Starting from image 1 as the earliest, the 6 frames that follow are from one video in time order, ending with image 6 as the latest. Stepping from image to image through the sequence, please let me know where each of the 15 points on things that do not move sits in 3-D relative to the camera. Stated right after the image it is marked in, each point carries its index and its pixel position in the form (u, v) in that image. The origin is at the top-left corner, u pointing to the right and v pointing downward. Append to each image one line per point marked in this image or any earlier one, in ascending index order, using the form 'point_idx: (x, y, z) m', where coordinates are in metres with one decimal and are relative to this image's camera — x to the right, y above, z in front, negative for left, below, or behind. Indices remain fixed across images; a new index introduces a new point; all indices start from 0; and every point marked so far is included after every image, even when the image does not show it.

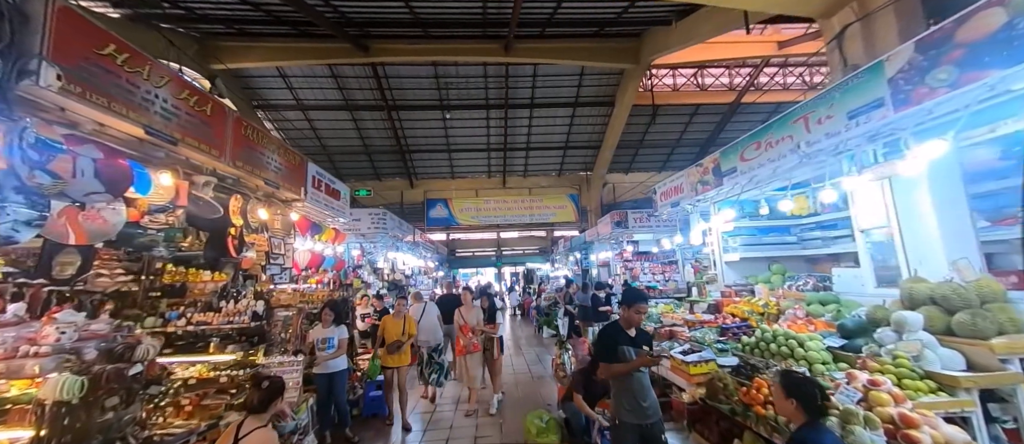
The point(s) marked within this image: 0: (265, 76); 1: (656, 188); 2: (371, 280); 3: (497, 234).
0: (-4.8, +2.8, +6.7) m
1: (+2.3, +0.5, +5.5) m
2: (-3.1, -1.3, +7.3) m
3: (-0.7, -0.5, +16.5) m
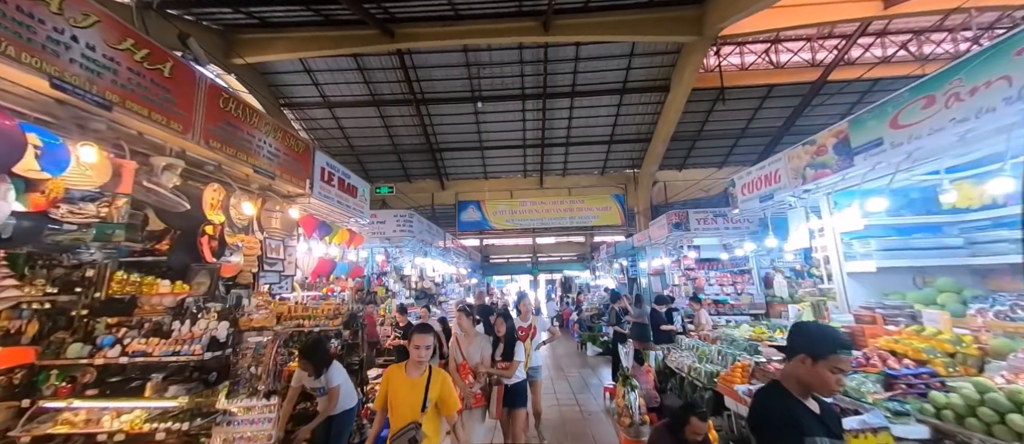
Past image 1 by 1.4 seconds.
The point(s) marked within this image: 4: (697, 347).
0: (-4.1, +2.8, +6.4) m
1: (+2.9, +0.5, +4.4) m
2: (-2.3, -1.3, +6.7) m
3: (+0.9, -0.8, +15.6) m
4: (+2.1, -1.5, +4.0) m
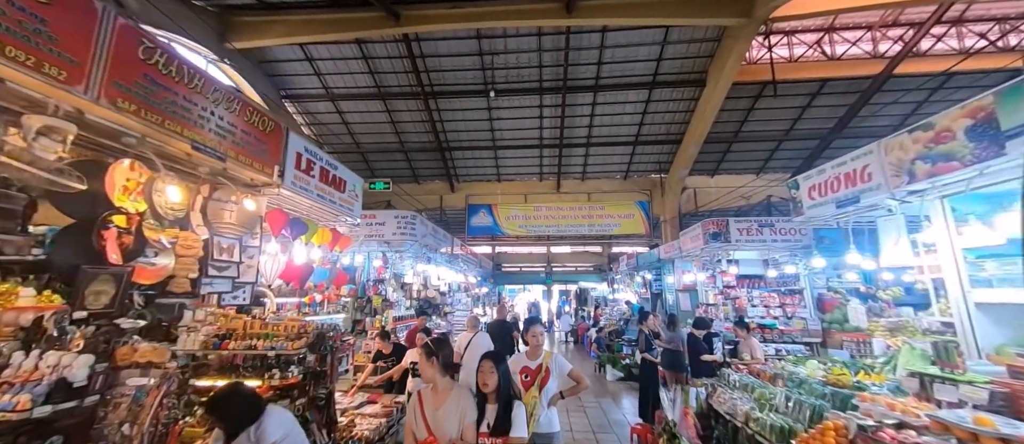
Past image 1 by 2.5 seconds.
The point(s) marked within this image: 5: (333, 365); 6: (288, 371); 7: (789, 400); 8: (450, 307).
0: (-3.8, +2.8, +5.9) m
1: (+3.0, +0.4, +3.6) m
2: (-2.1, -1.4, +6.1) m
3: (+1.5, -1.1, +14.8) m
4: (+2.2, -1.5, +3.2) m
5: (-1.4, -1.1, +2.7) m
6: (-1.5, -1.0, +2.4) m
7: (+2.2, -1.4, +2.7) m
8: (-1.6, -2.2, +8.8) m
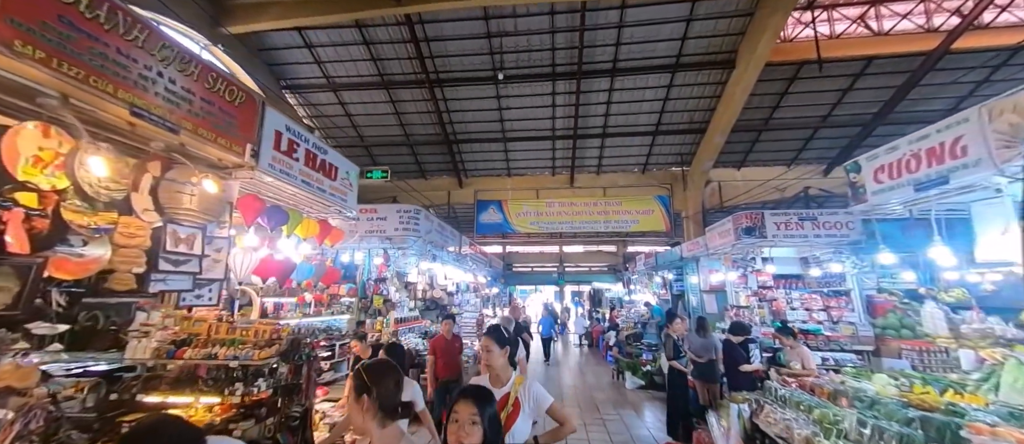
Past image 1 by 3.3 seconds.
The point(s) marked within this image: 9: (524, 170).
0: (-3.7, +2.9, +5.6) m
1: (+3.1, +0.5, +3.1) m
2: (-1.9, -1.3, +5.7) m
3: (+2.0, -1.0, +14.3) m
4: (+2.3, -1.4, +2.7) m
5: (-1.3, -1.0, +2.3) m
6: (-1.5, -0.9, +2.0) m
7: (+2.3, -1.3, +2.2) m
8: (-1.3, -2.1, +8.4) m
9: (+0.3, +1.3, +8.7) m
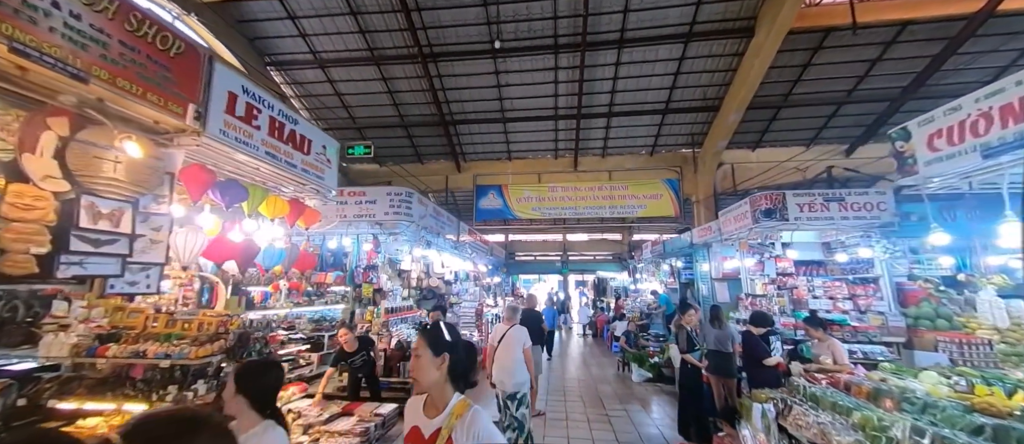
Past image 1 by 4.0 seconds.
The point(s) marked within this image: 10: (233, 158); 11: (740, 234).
0: (-3.7, +3.1, +5.2) m
1: (+3.1, +0.7, +2.7) m
2: (-1.9, -1.0, +5.4) m
3: (+2.1, -0.5, +14.0) m
4: (+2.3, -1.3, +2.3) m
5: (-1.4, -0.9, +2.0) m
6: (-1.5, -0.8, +1.7) m
7: (+2.2, -1.2, +1.9) m
8: (-1.3, -1.8, +8.1) m
9: (+0.3, +1.7, +8.3) m
10: (-1.9, +0.4, +2.2) m
11: (+3.3, -0.2, +5.0) m
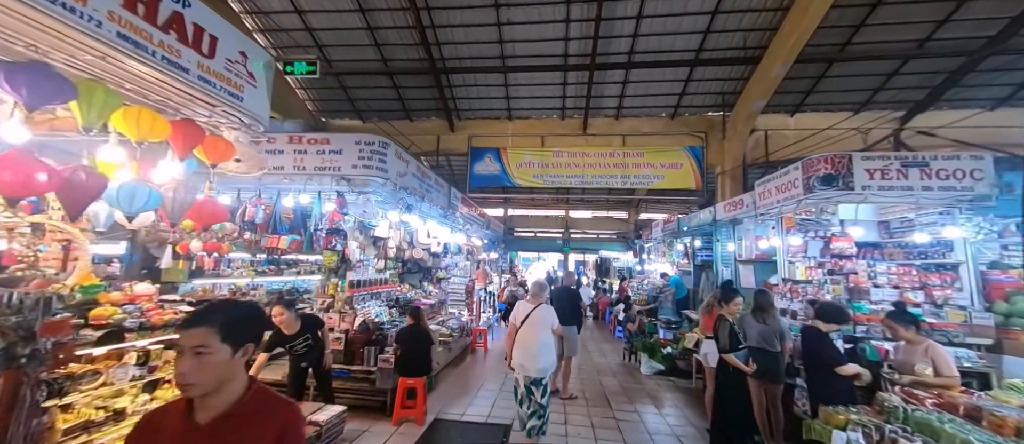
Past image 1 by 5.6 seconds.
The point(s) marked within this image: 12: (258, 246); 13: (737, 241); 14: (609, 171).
0: (-3.6, +3.7, +4.2) m
1: (+3.0, +0.9, +1.7) m
2: (-2.0, -0.5, +4.6) m
3: (+2.1, +0.4, +13.1) m
4: (+2.2, -1.0, +1.5) m
5: (-1.5, -0.5, +1.2) m
6: (-1.6, -0.5, +0.9) m
7: (+2.1, -1.0, +1.1) m
8: (-1.4, -1.1, +7.3) m
9: (+0.4, +2.3, +7.3) m
10: (-1.9, +0.8, +1.4) m
11: (+3.3, +0.2, +4.1) m
12: (-2.8, -0.3, +3.8) m
13: (+3.6, -0.3, +5.6) m
14: (+1.8, +1.0, +6.2) m
